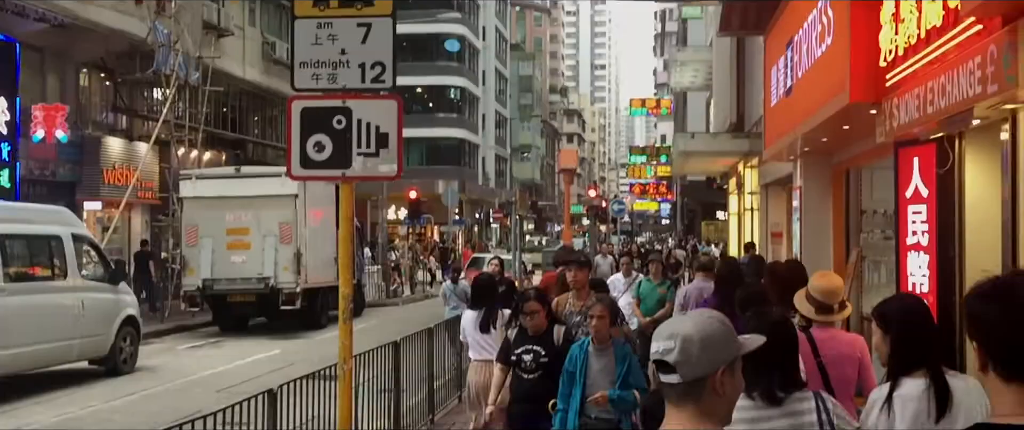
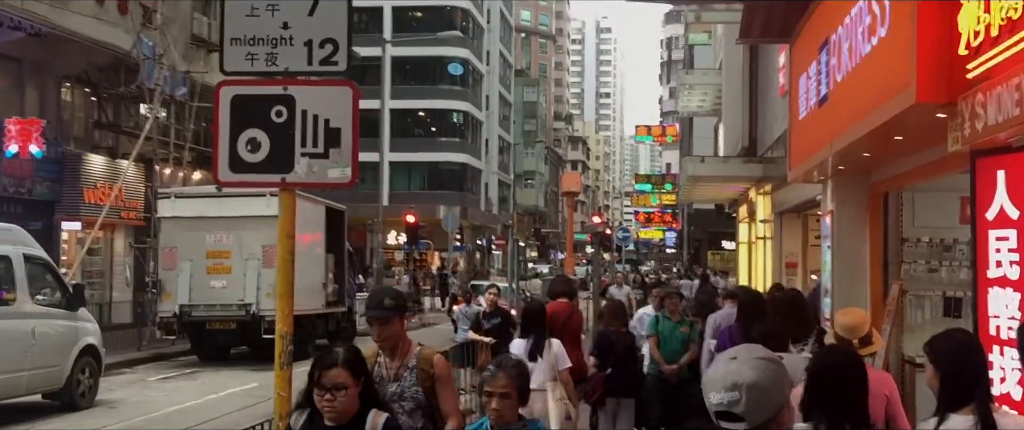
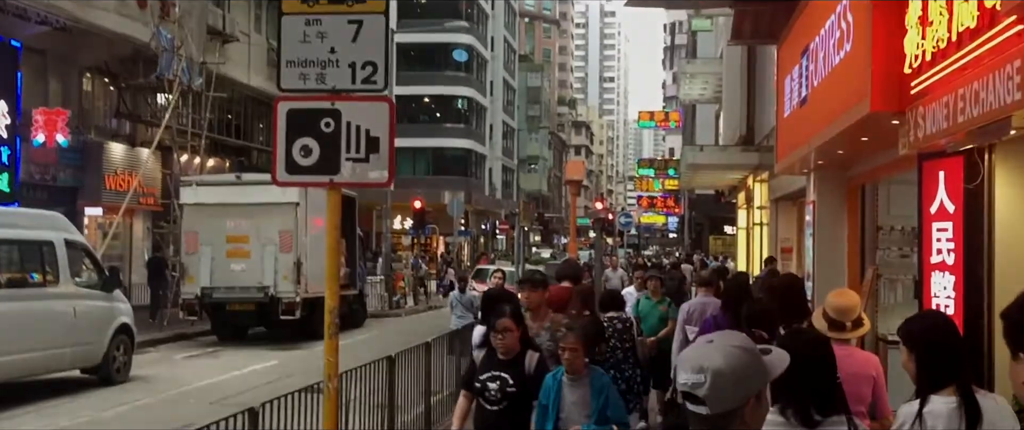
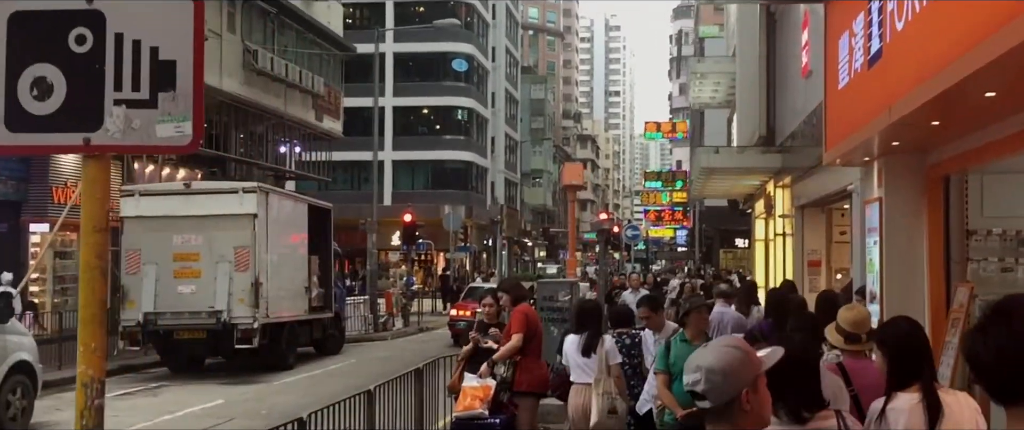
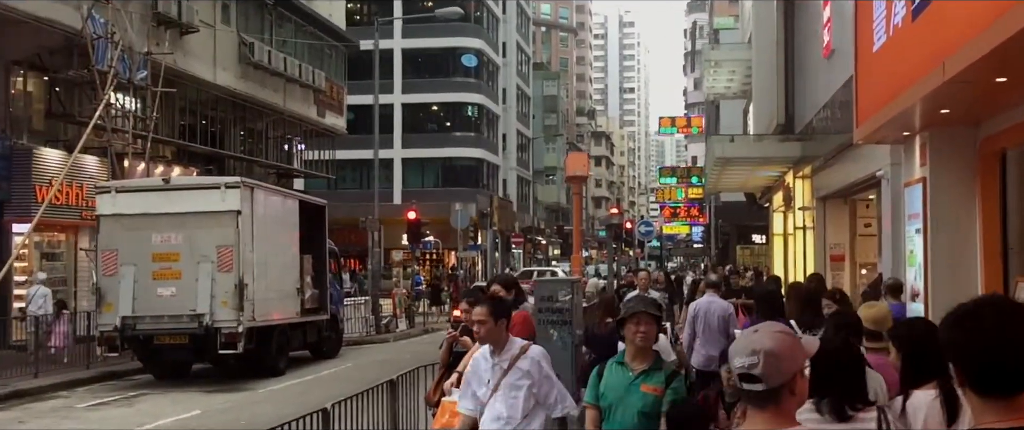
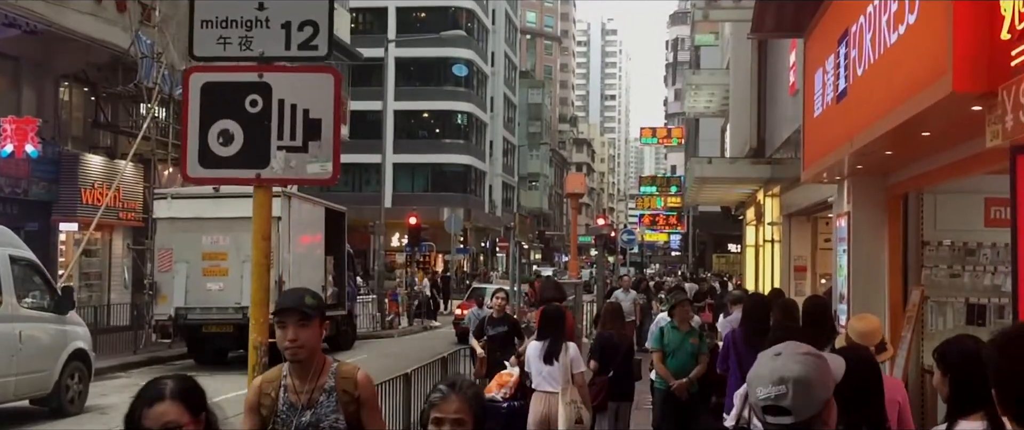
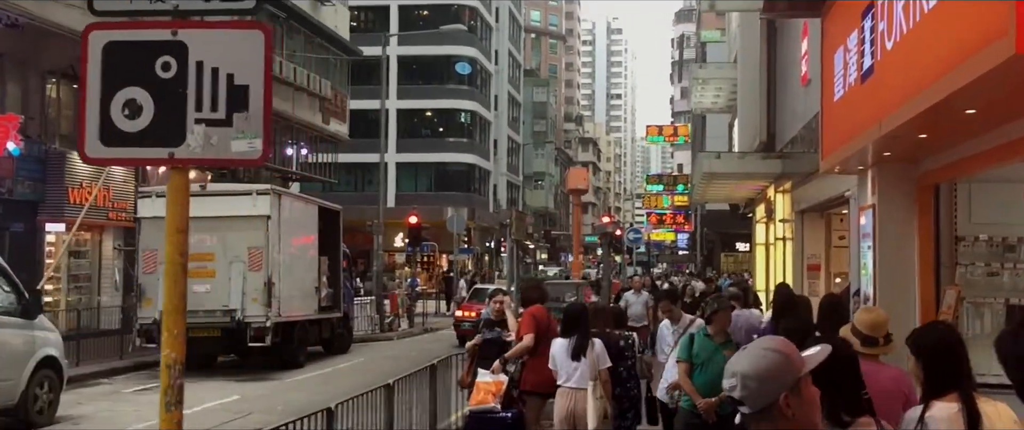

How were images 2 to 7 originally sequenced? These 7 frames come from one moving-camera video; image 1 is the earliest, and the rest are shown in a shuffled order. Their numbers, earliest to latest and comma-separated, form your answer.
3, 2, 6, 7, 4, 5
